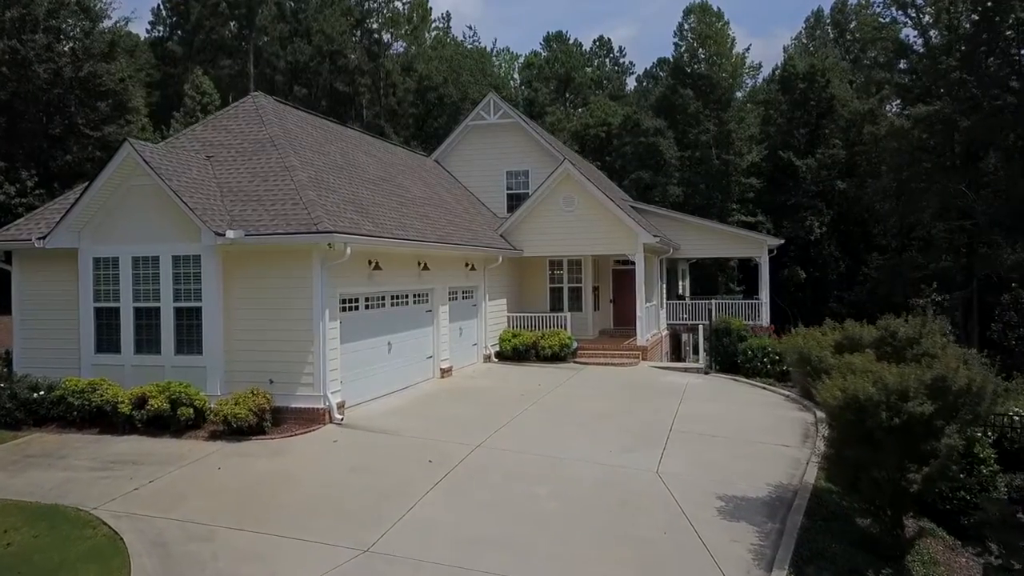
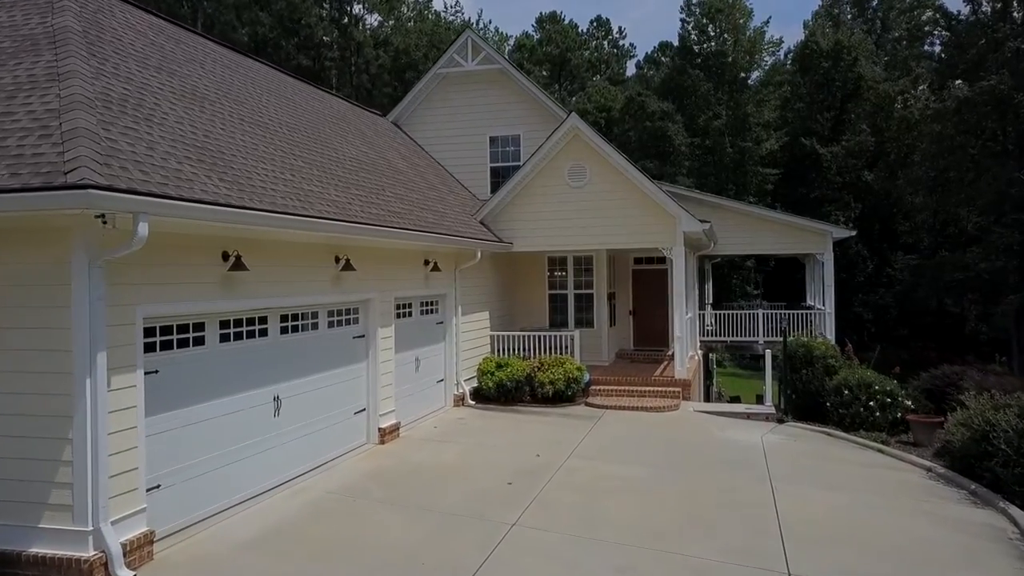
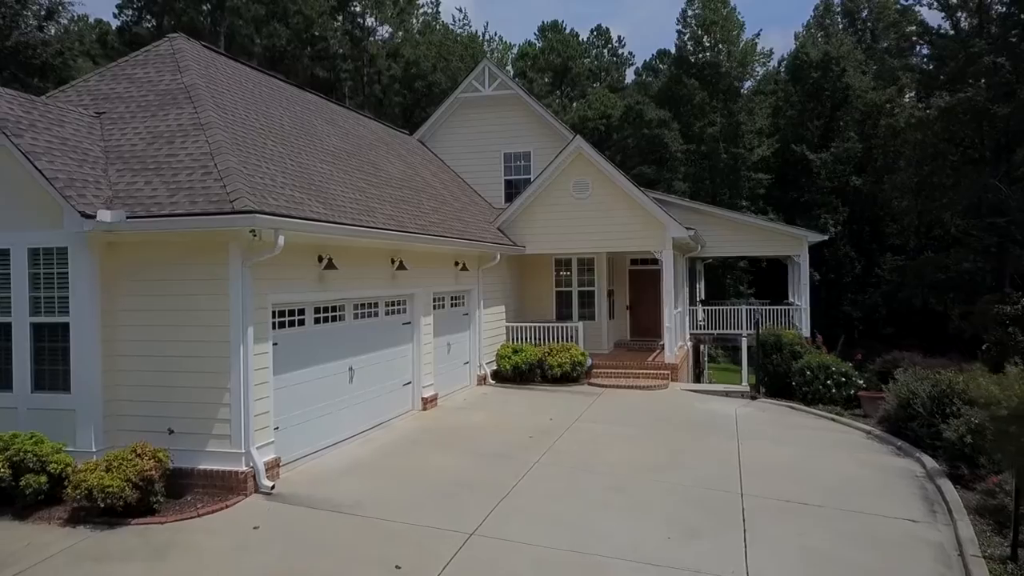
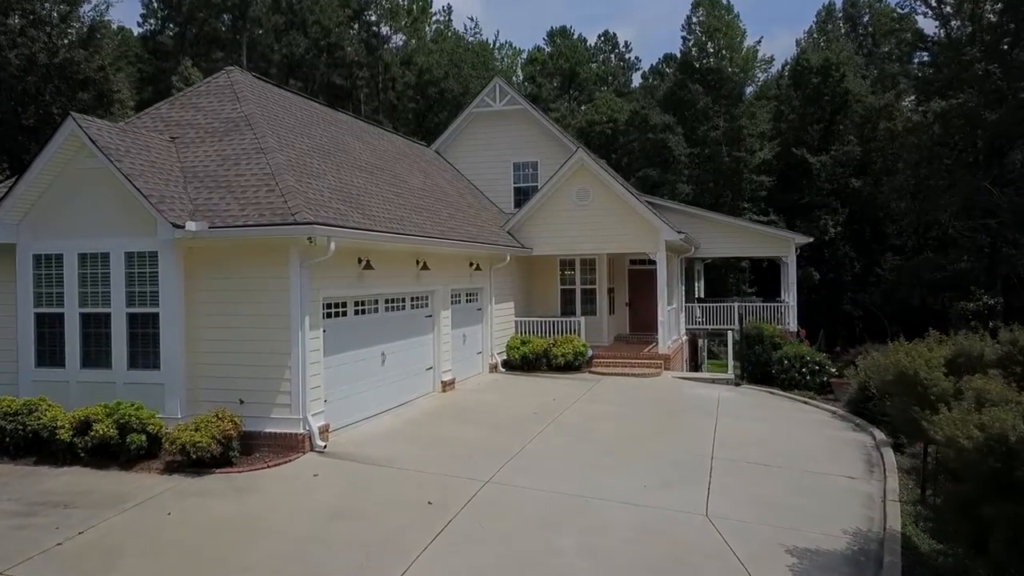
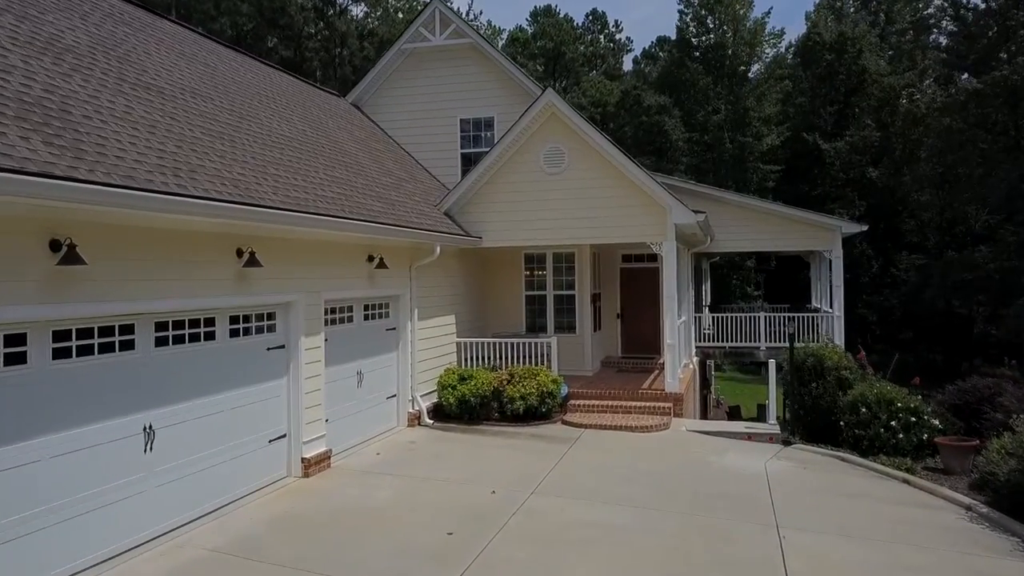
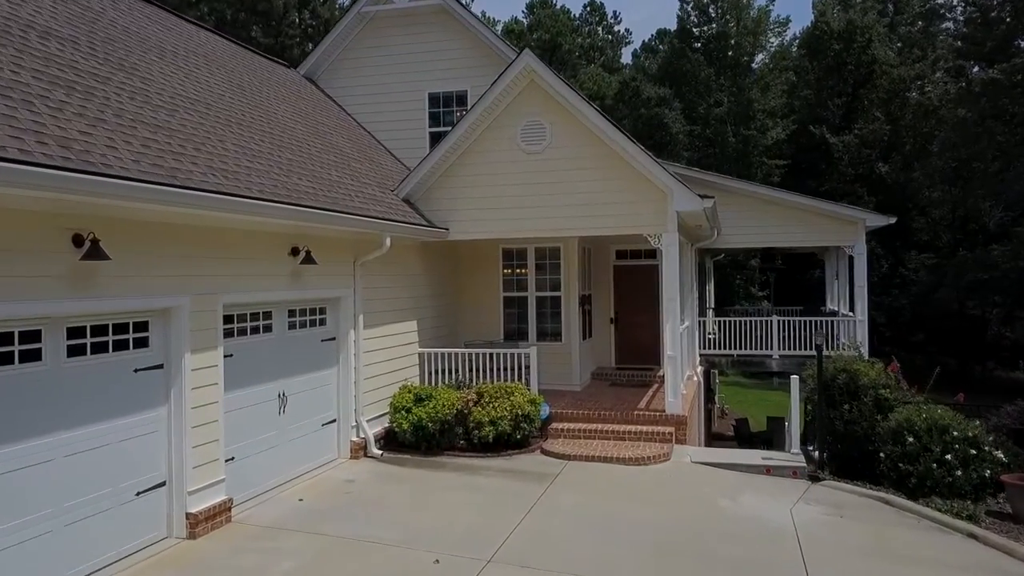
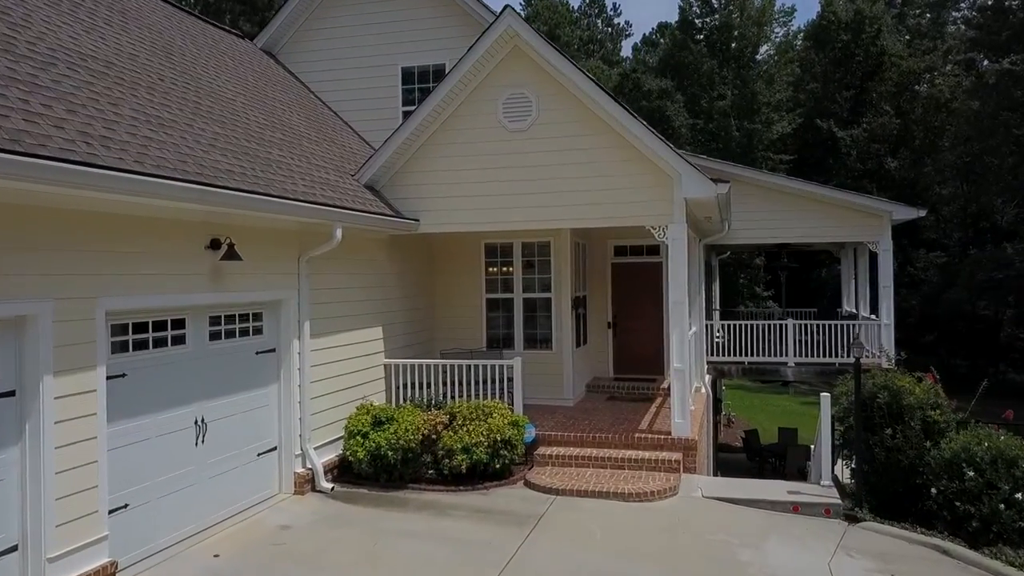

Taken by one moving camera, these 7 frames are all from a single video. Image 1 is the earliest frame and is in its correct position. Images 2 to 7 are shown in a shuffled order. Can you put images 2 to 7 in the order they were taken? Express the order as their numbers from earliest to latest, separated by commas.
4, 3, 2, 5, 6, 7
